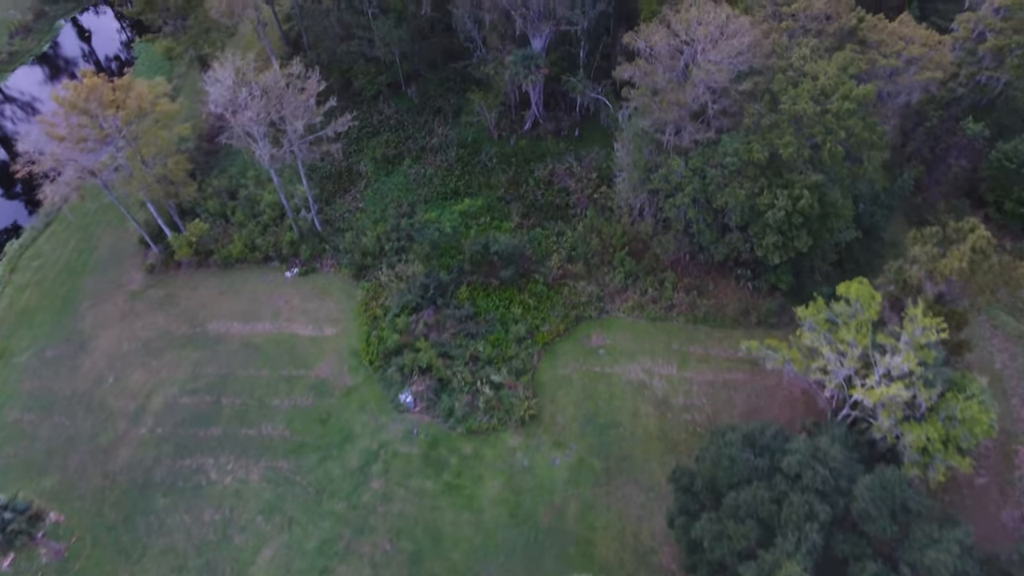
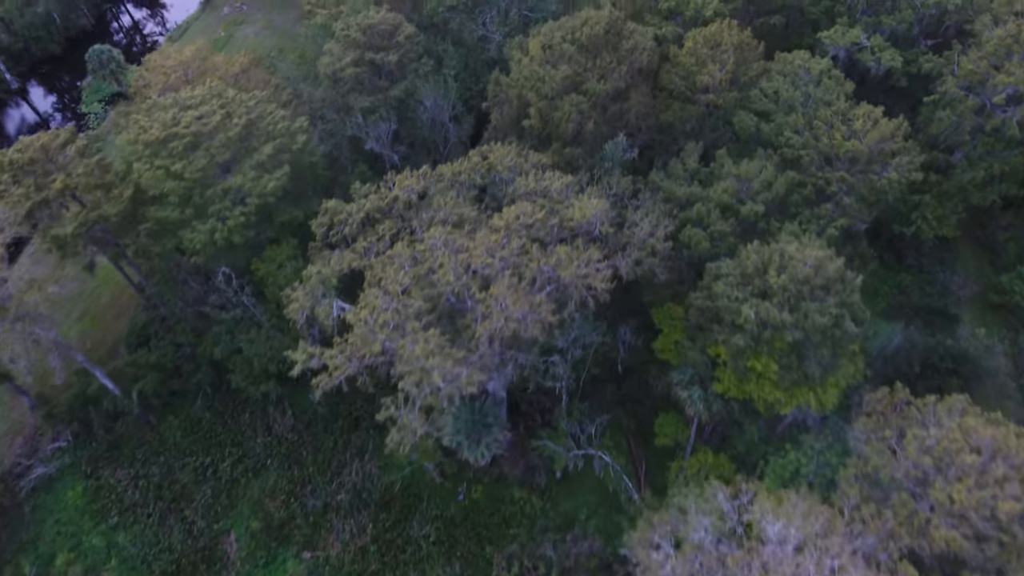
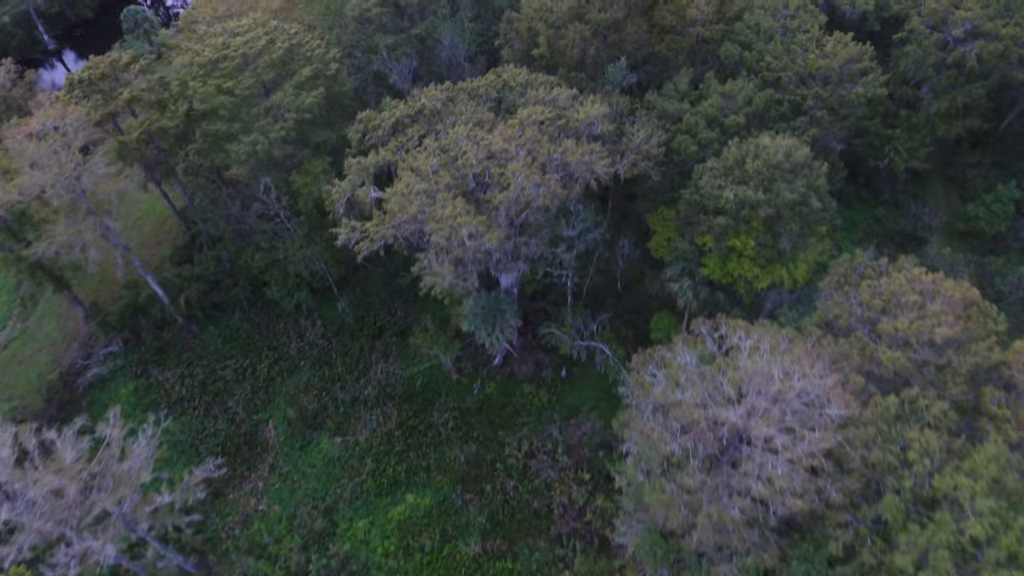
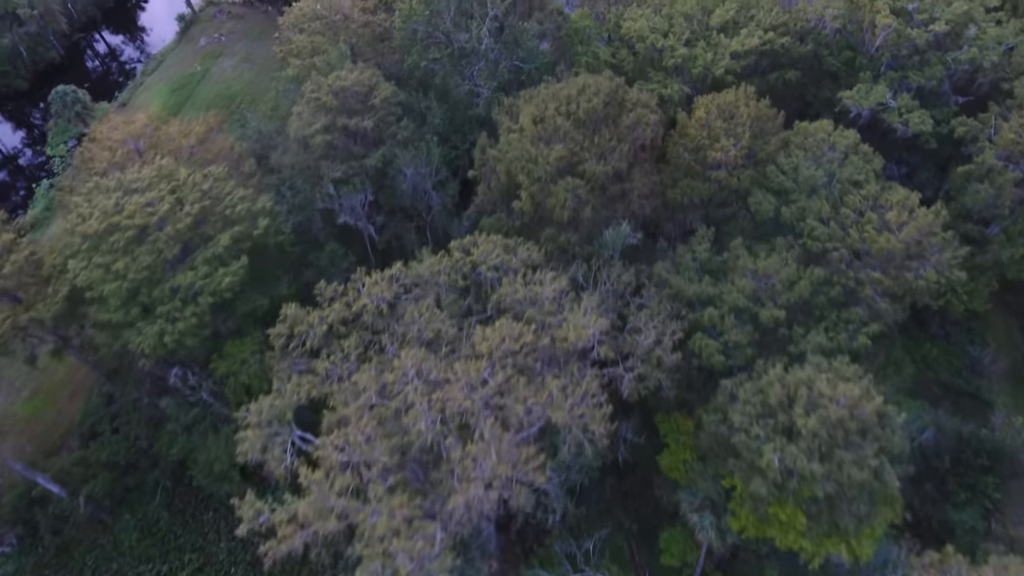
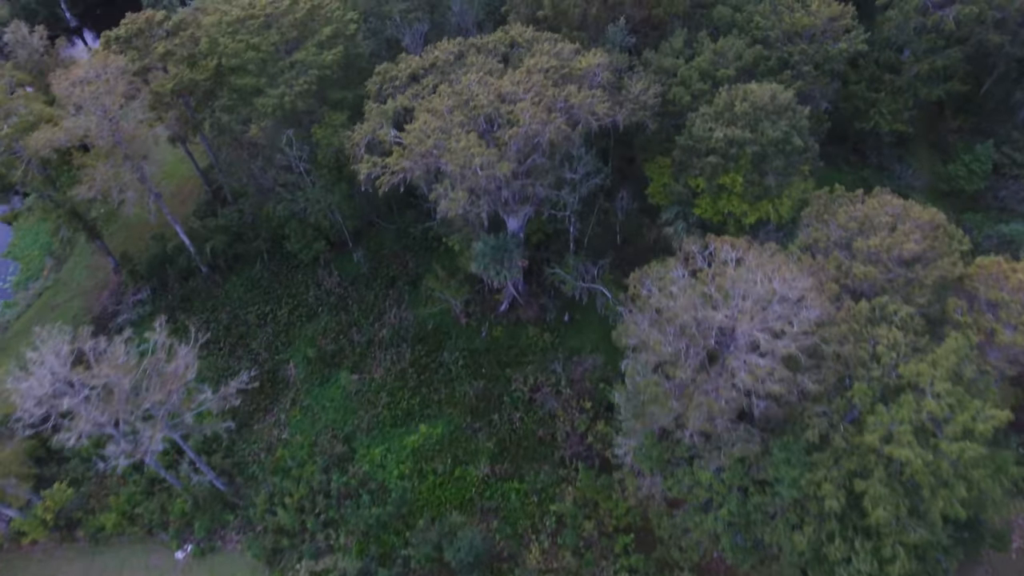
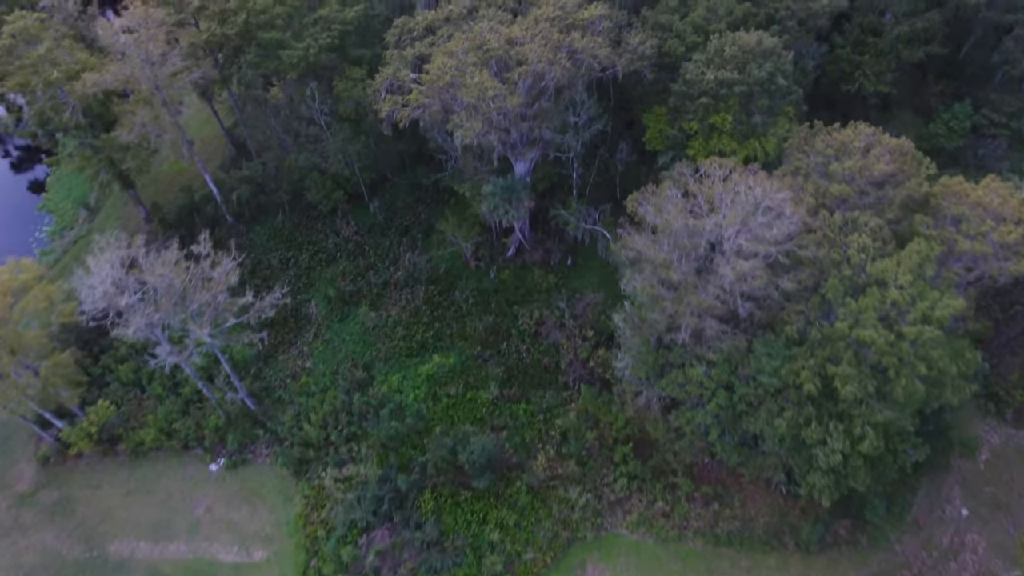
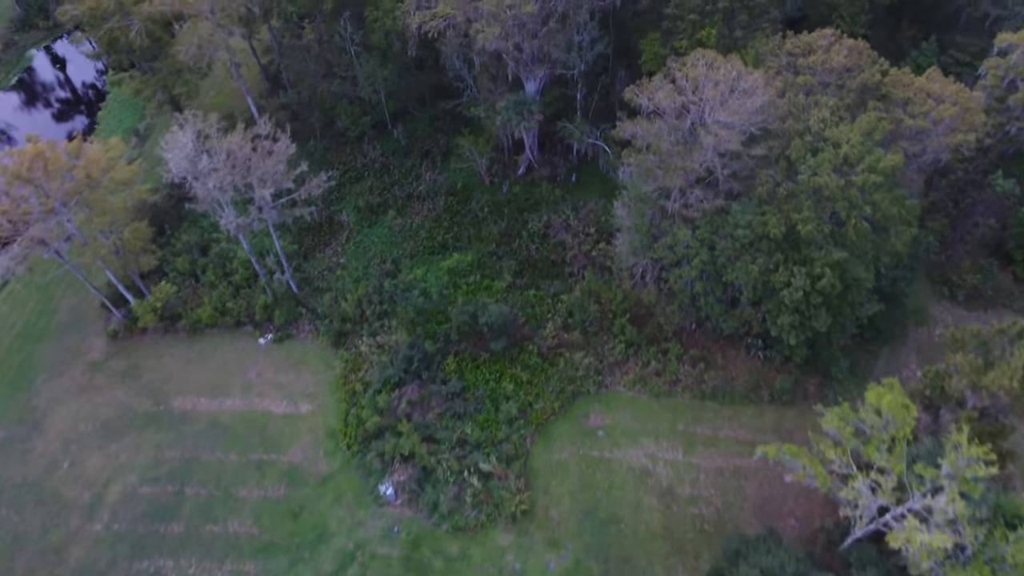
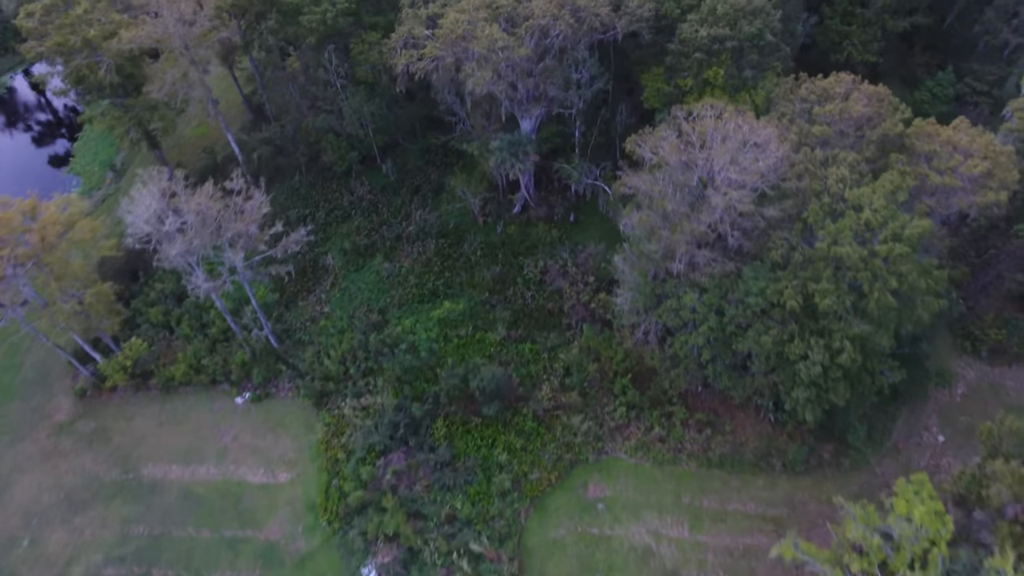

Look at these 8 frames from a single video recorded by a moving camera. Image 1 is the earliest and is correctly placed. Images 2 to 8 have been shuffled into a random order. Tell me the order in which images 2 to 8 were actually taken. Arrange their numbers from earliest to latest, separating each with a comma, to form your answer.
7, 8, 6, 5, 3, 2, 4
